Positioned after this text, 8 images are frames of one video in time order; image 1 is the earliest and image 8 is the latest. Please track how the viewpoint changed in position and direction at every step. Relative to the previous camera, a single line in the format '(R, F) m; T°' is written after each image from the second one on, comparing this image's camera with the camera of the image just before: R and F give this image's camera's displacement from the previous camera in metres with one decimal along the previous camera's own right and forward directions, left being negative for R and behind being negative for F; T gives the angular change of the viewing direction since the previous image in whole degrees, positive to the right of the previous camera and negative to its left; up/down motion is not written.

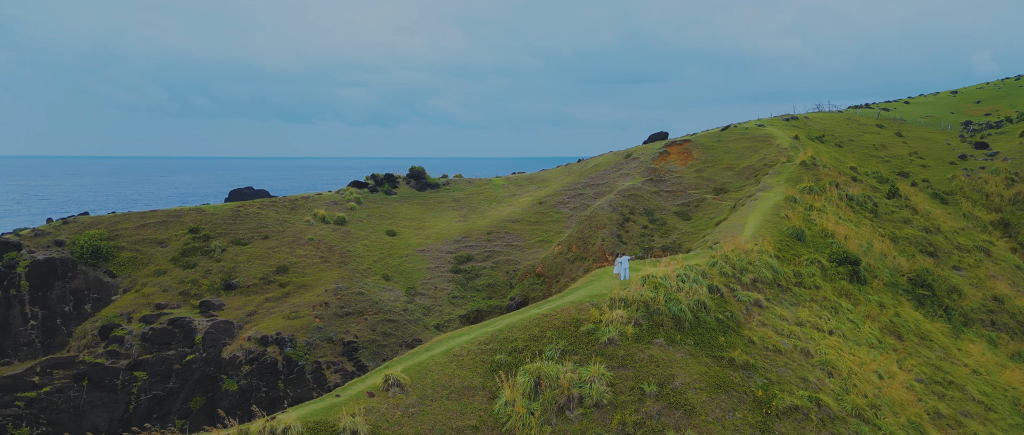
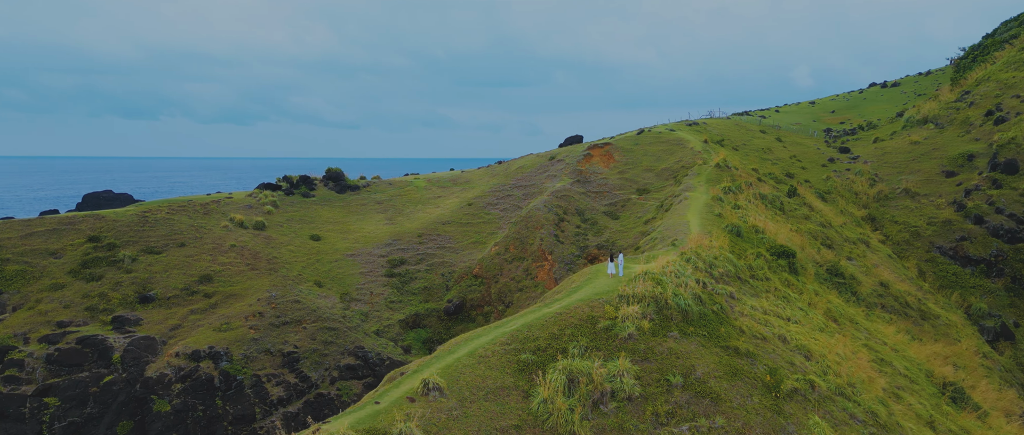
(-1.4, +0.1) m; +9°
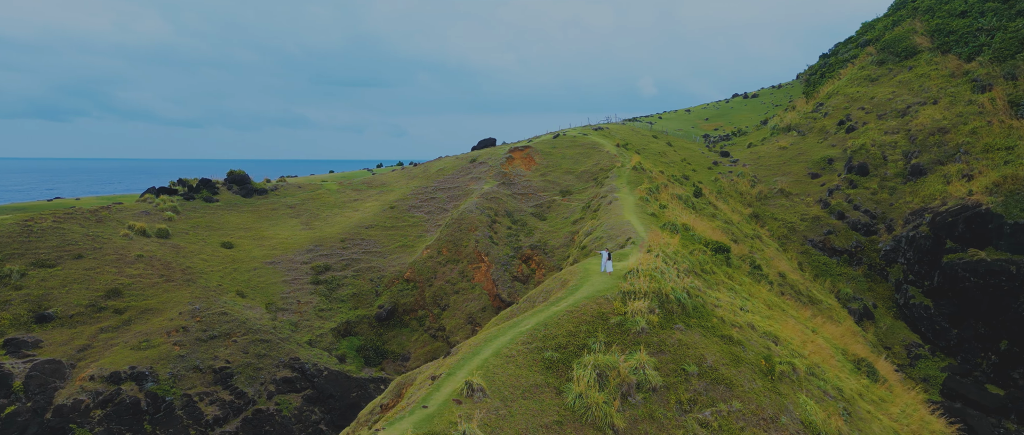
(-1.5, 0.0) m; +9°
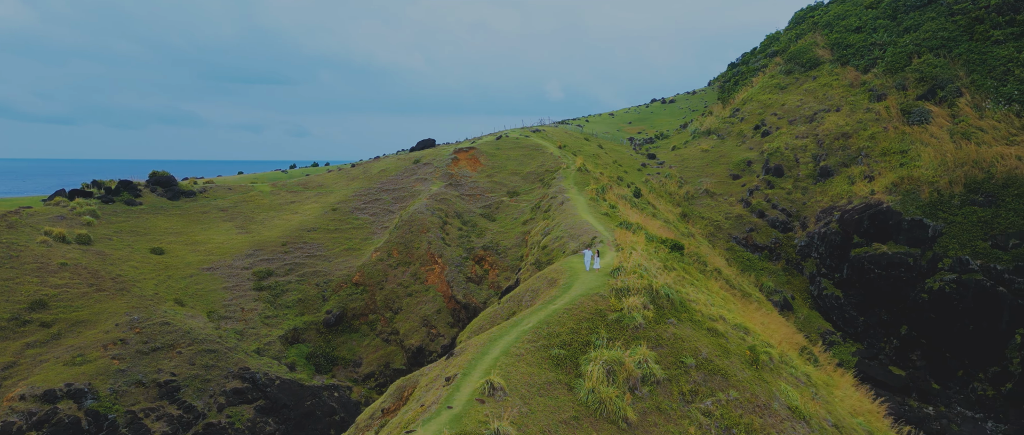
(-0.9, -0.1) m; +6°
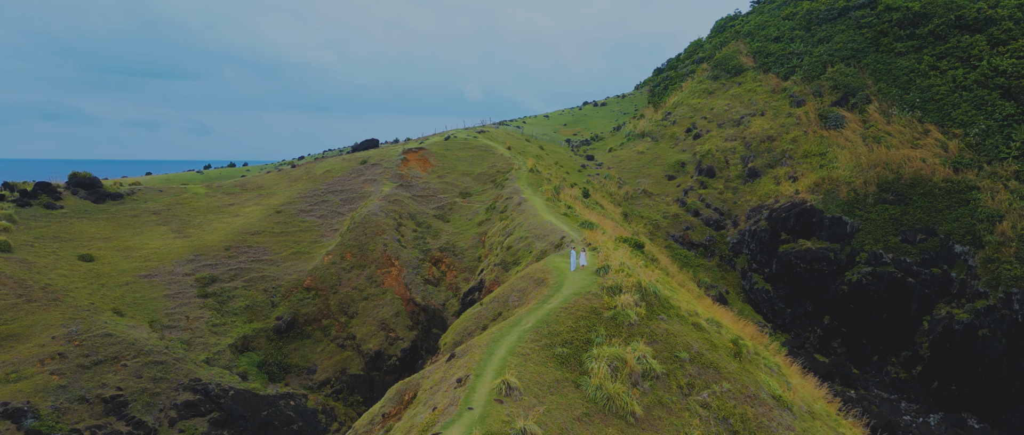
(-0.8, -0.1) m; +6°
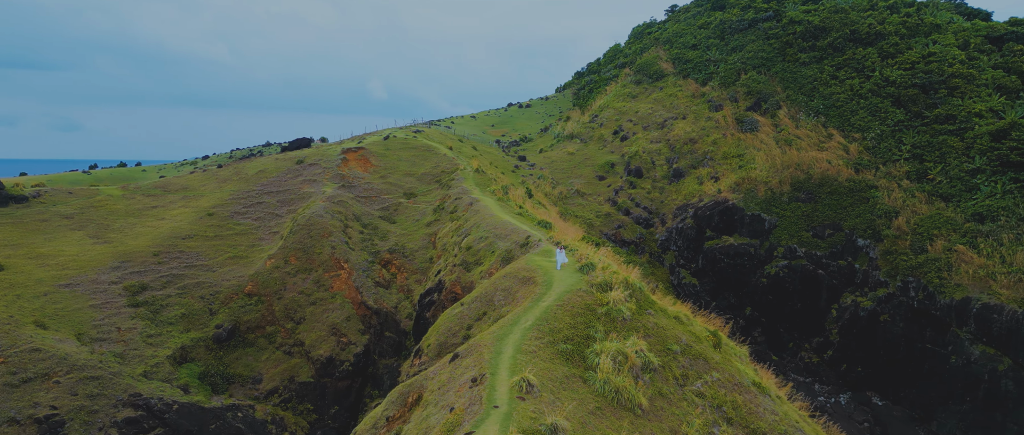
(-1.0, -0.1) m; +7°
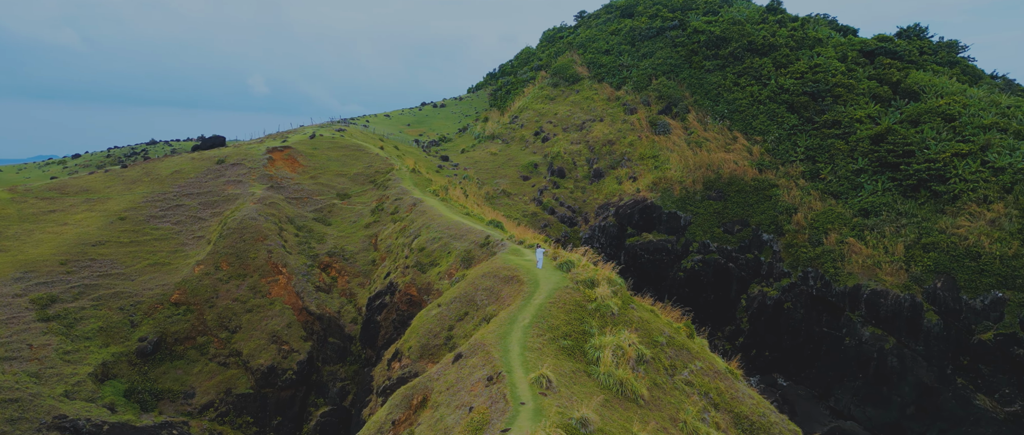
(-1.1, -0.2) m; +8°
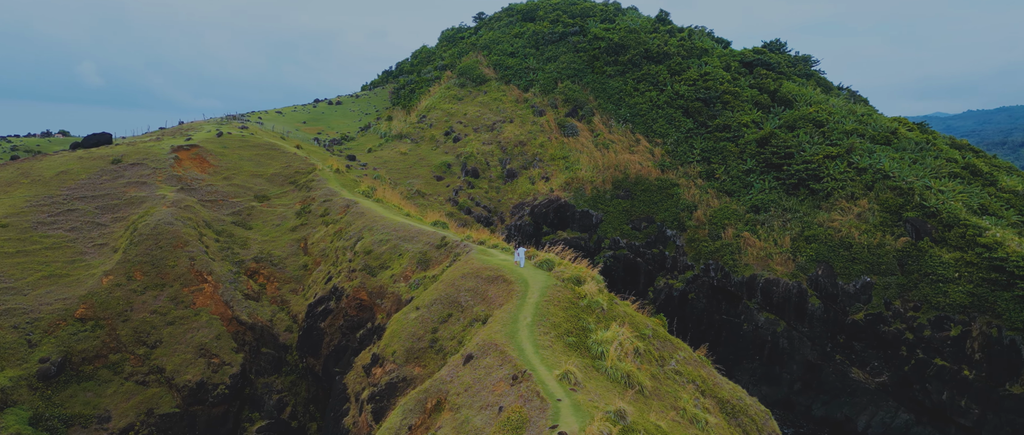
(-1.4, -0.2) m; +9°
